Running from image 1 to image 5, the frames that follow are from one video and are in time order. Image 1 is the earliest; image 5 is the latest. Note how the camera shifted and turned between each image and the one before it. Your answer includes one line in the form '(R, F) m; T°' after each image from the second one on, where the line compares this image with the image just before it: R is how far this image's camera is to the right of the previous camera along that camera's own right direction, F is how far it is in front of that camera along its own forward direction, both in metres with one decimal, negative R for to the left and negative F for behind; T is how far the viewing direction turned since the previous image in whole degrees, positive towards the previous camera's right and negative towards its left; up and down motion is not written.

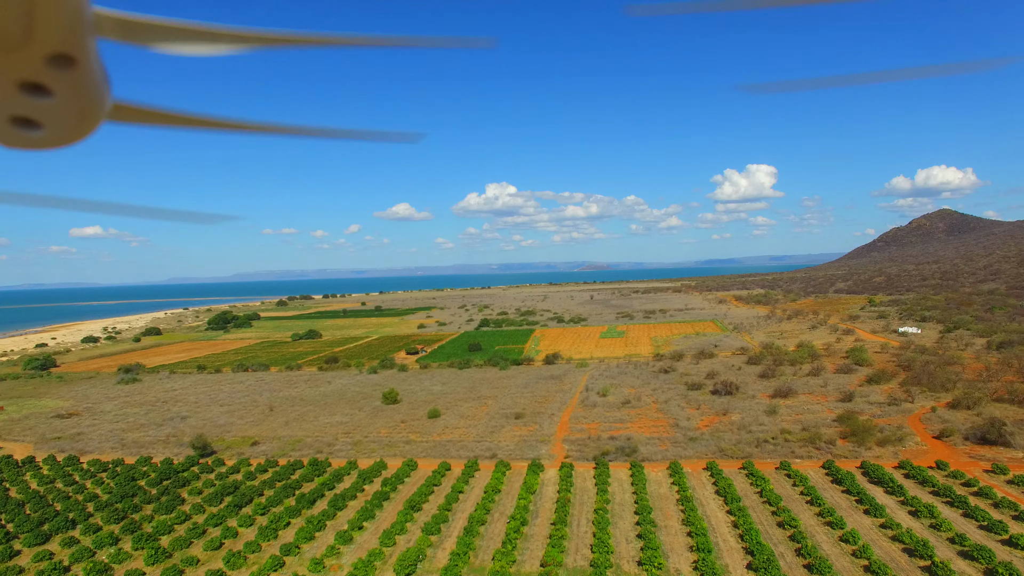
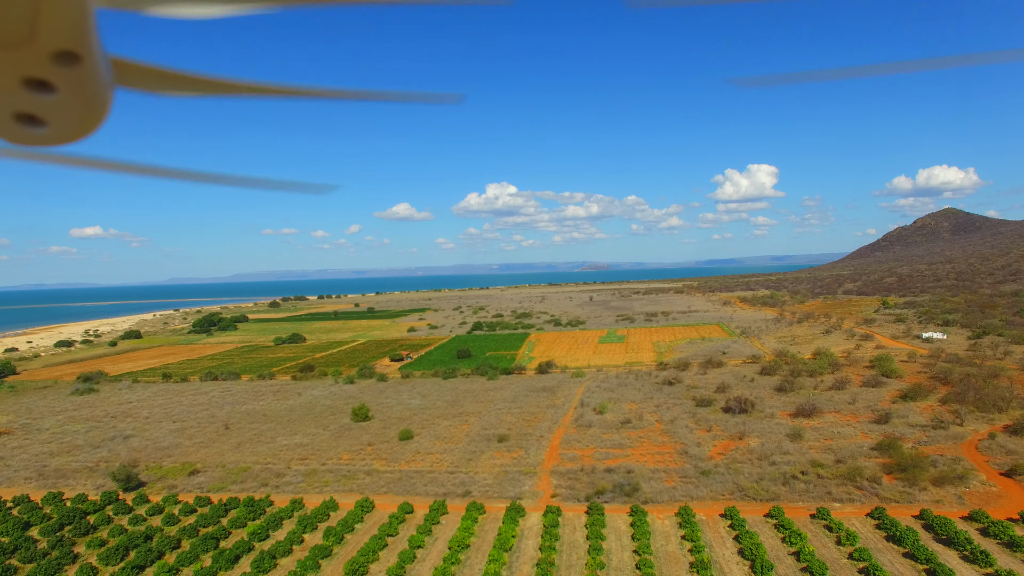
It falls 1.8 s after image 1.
(+0.2, +1.0) m; 0°
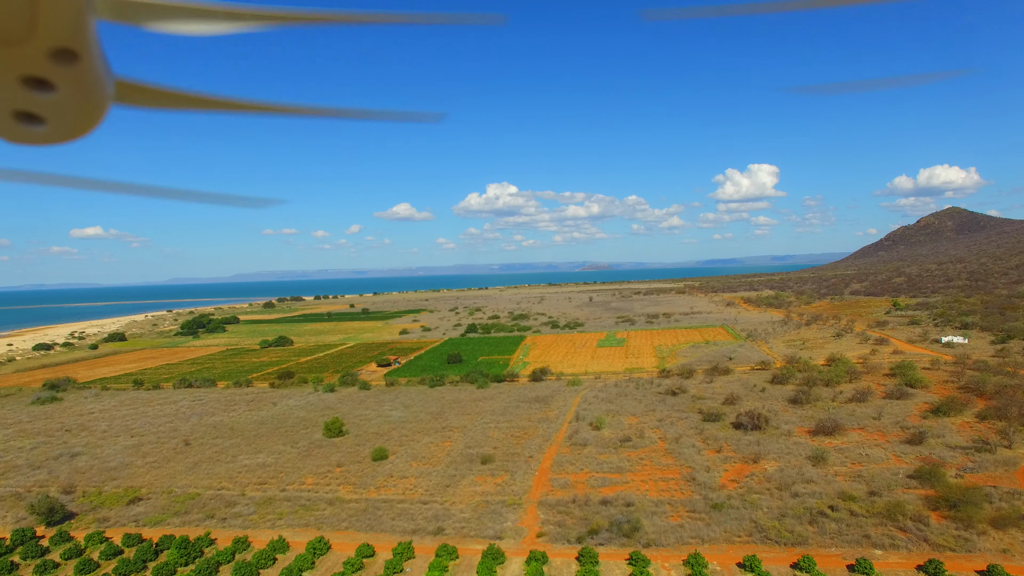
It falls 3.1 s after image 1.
(+0.2, +0.7) m; 0°
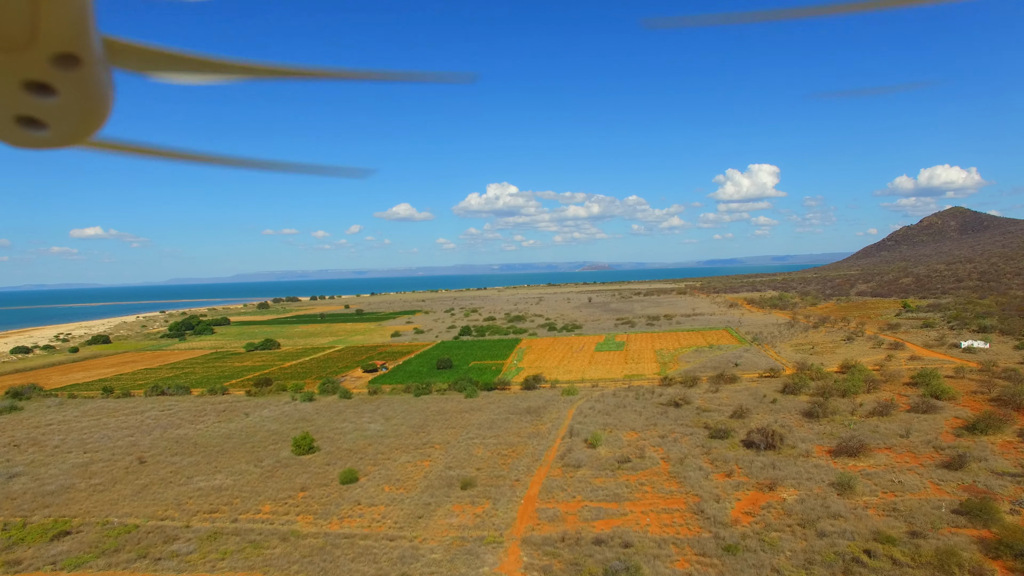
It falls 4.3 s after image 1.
(+0.2, +0.7) m; 0°
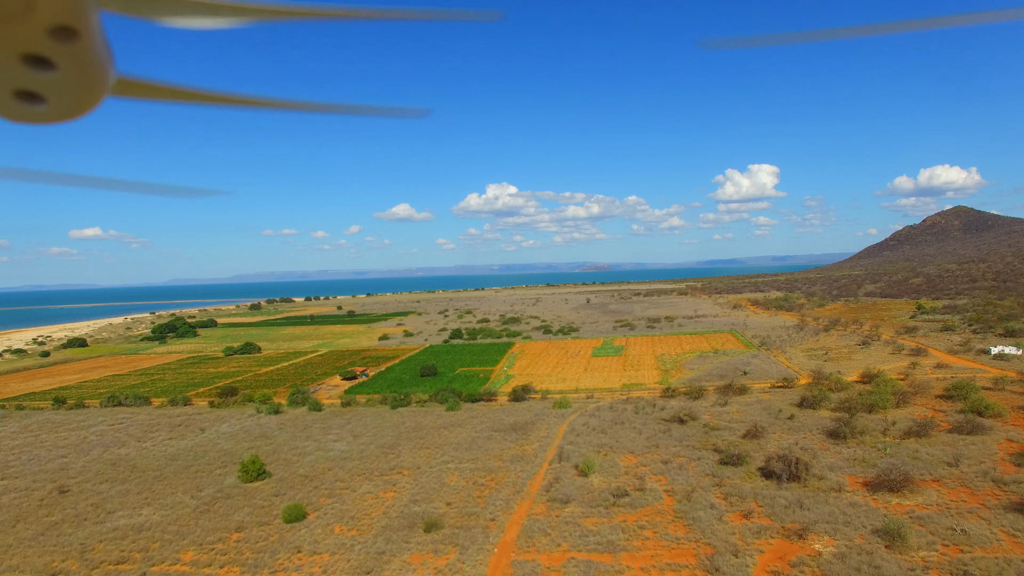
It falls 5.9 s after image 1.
(+0.2, +0.9) m; 0°
